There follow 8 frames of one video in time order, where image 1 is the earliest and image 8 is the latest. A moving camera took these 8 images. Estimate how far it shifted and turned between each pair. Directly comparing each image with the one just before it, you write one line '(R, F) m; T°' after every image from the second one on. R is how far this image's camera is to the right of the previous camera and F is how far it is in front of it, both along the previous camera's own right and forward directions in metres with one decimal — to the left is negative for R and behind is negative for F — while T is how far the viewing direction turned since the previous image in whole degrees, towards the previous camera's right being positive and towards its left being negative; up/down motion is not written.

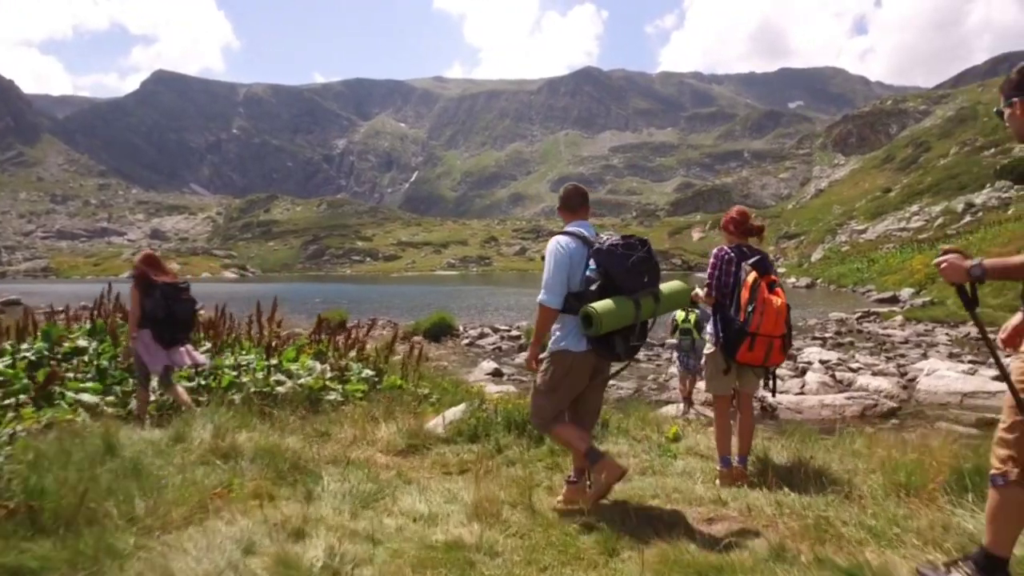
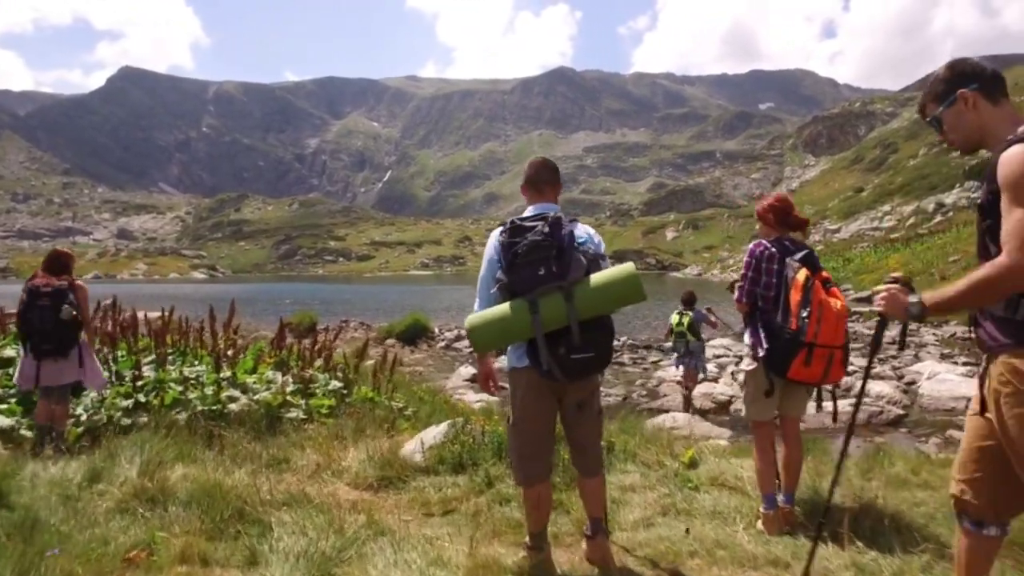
(-0.2, +1.8) m; +2°
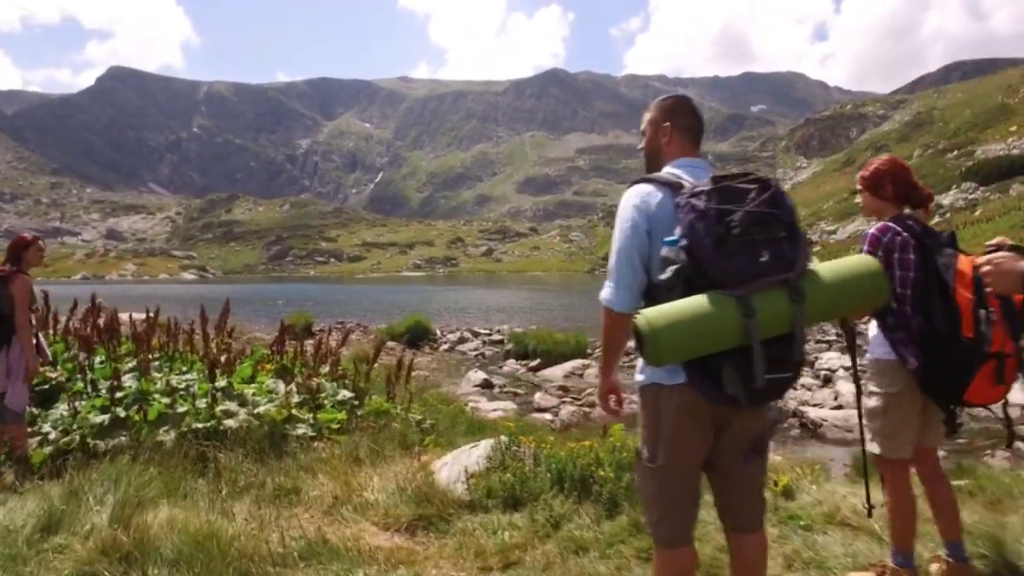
(-0.8, +1.9) m; +1°
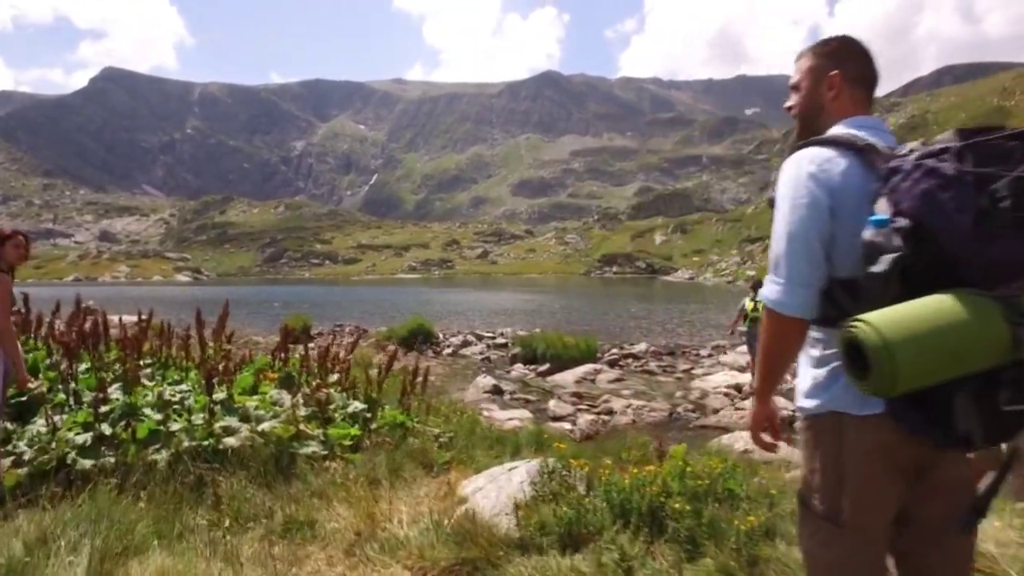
(-0.6, +1.3) m; 0°
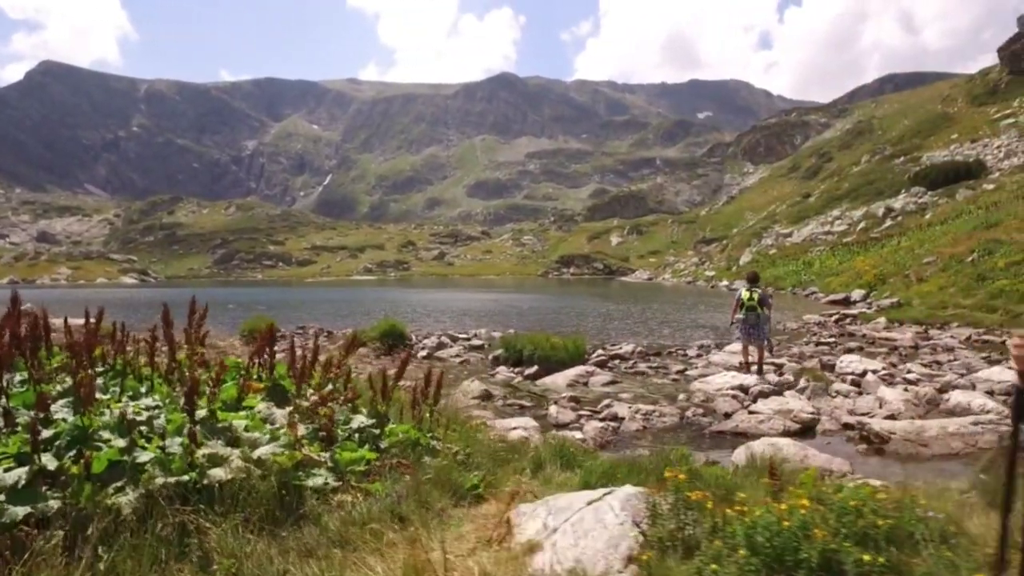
(-1.2, +2.0) m; +4°
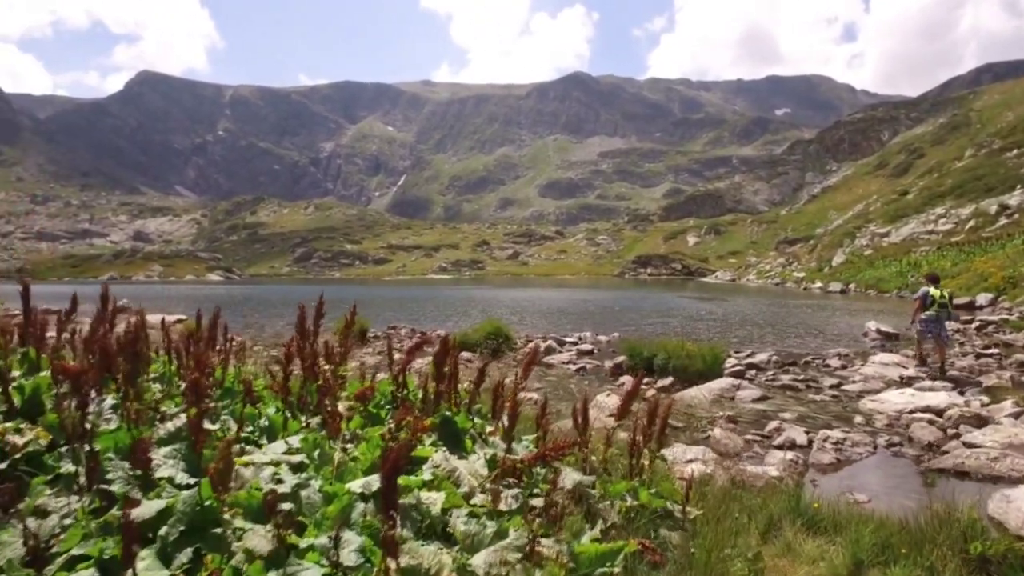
(-2.1, +3.2) m; -6°
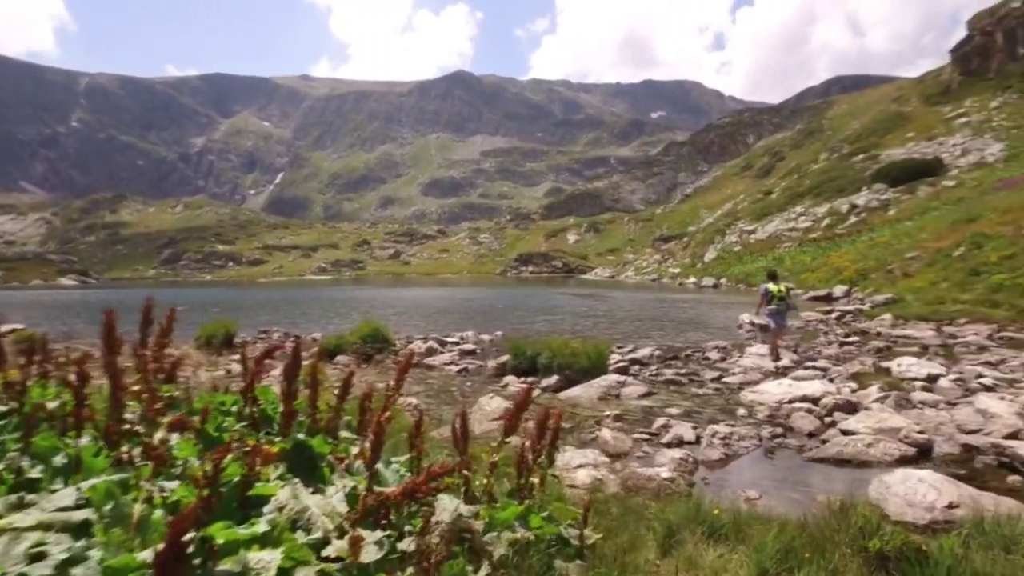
(+0.2, +1.2) m; +9°
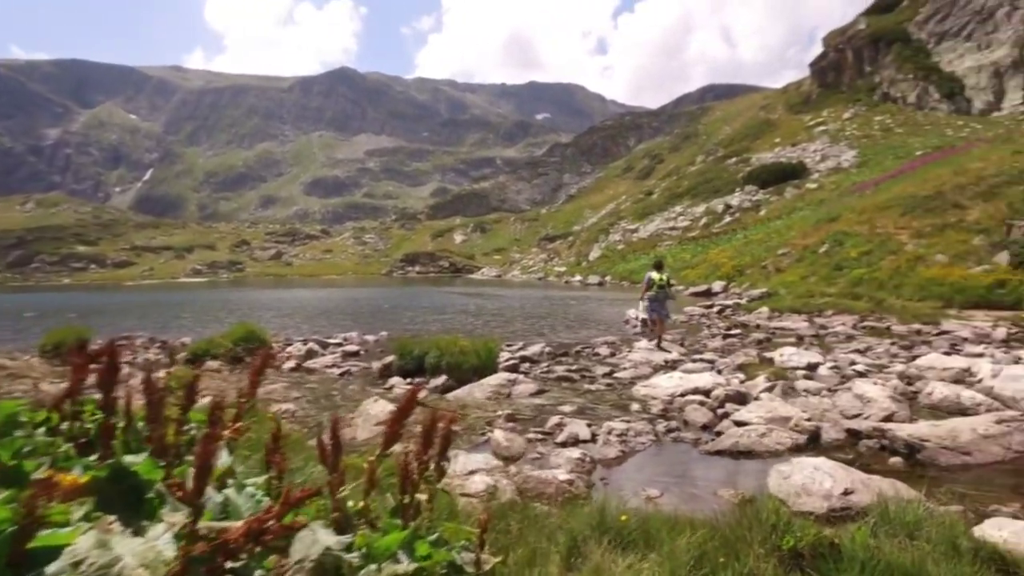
(+0.1, +1.1) m; +9°
